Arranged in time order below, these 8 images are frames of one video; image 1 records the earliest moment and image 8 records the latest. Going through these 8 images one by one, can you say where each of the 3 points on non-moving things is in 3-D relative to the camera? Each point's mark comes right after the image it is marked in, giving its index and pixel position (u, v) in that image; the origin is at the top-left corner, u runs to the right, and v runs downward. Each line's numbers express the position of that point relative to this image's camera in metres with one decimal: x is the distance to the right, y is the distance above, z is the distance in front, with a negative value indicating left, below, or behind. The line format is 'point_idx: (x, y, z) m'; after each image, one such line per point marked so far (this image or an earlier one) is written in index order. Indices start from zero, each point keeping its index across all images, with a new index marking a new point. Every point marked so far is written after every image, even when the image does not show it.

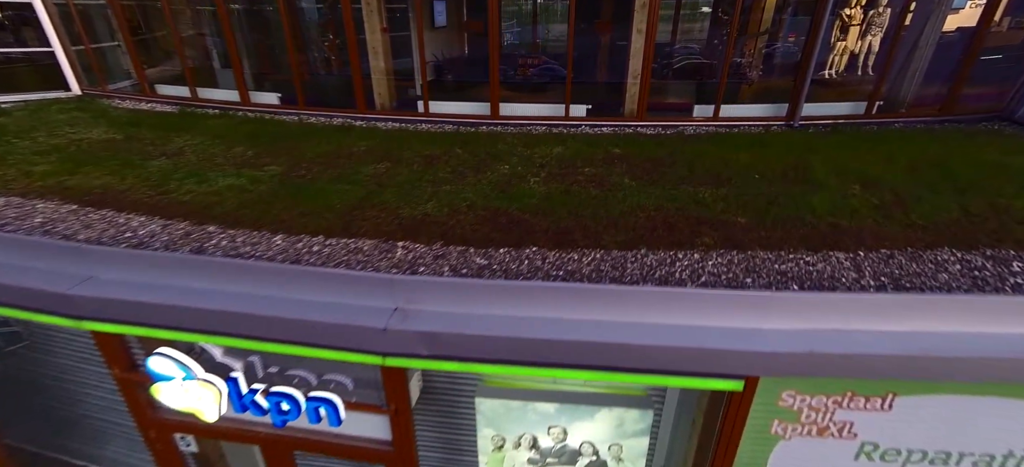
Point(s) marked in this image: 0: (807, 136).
0: (+4.3, +1.4, +6.8) m
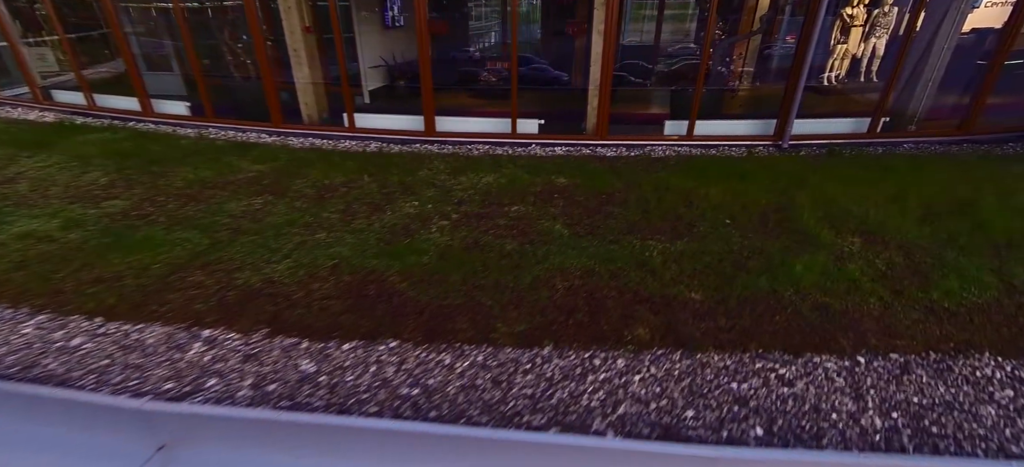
0: (+3.4, +0.8, +5.6) m
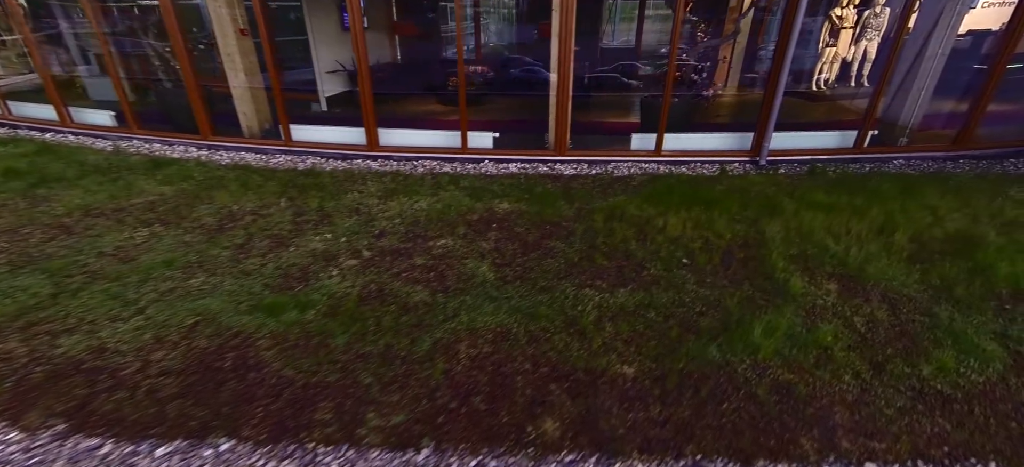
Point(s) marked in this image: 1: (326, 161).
0: (+2.8, +0.5, +5.0) m
1: (-2.5, +1.0, +6.2) m
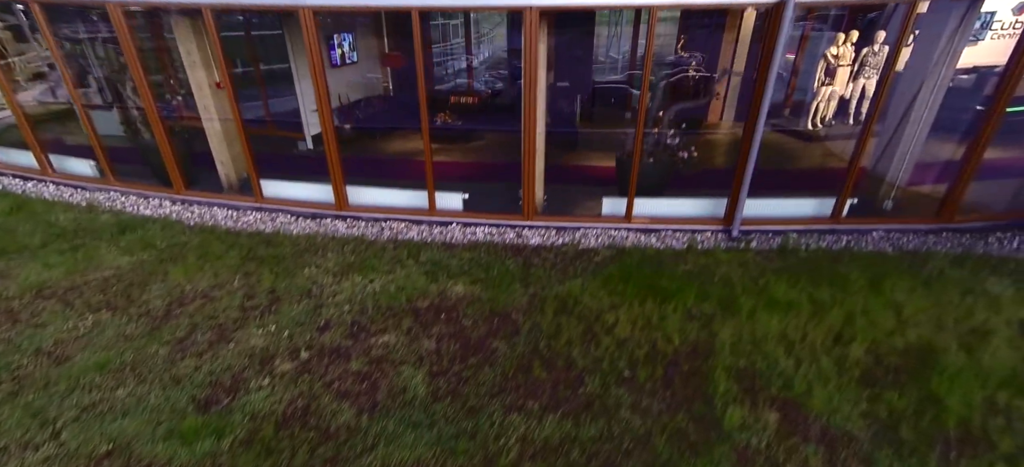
0: (+2.3, -0.4, +4.9) m
1: (-2.9, +0.2, +6.2) m
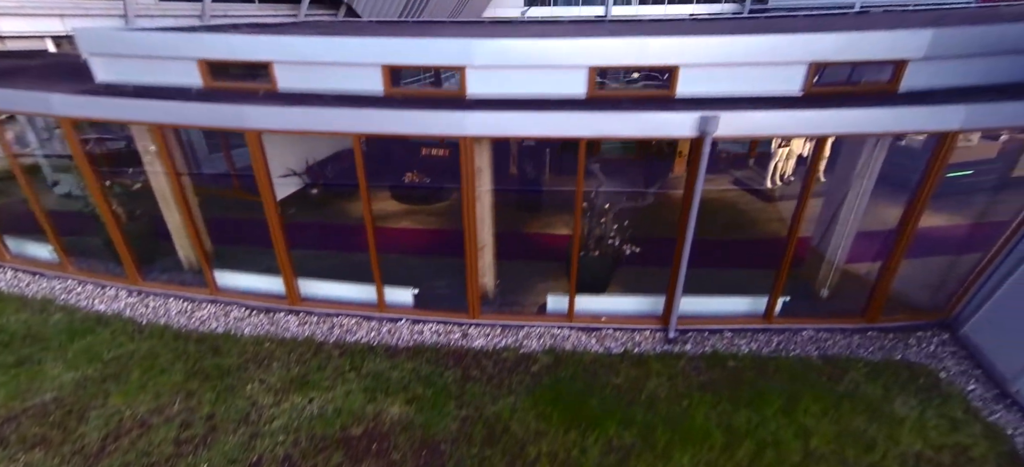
0: (+1.7, -1.6, +5.1) m
1: (-3.6, -1.1, +6.3) m
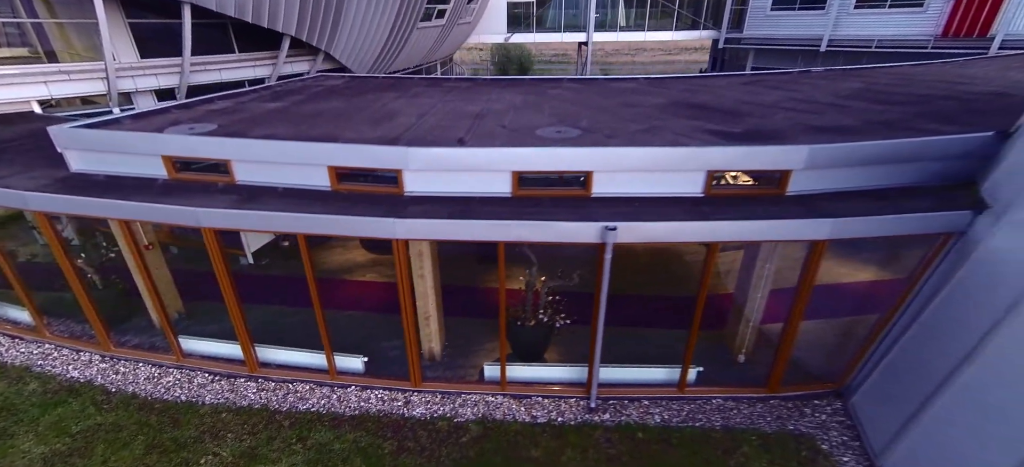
0: (+0.8, -2.7, +5.7) m
1: (-4.4, -2.2, +6.9) m
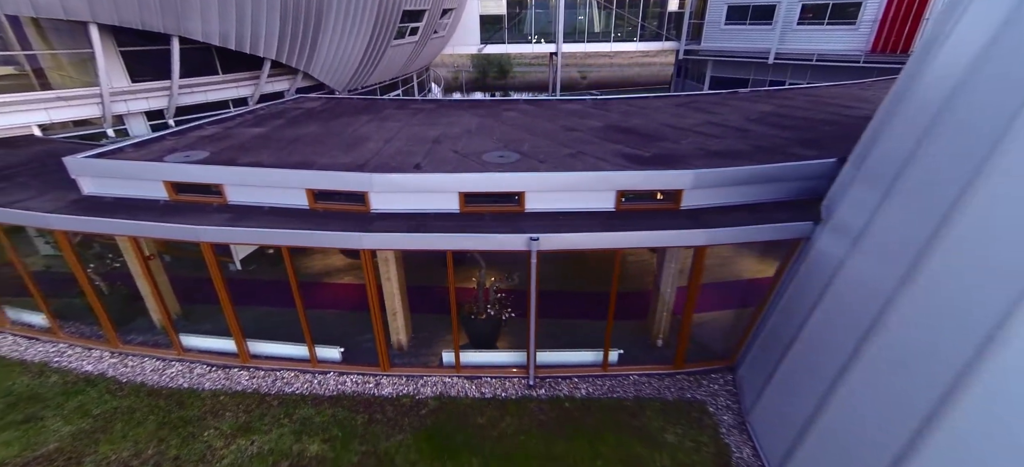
0: (0.0, -2.8, +7.0) m
1: (-5.3, -2.4, +8.0) m
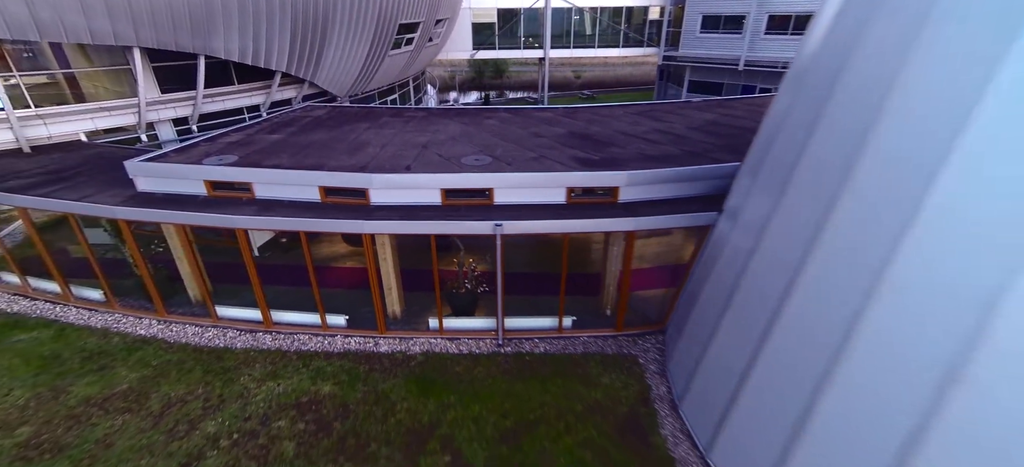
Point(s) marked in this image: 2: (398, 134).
0: (-0.5, -2.6, +8.9) m
1: (-5.8, -2.2, +9.9) m
2: (-3.0, +2.6, +12.1) m
